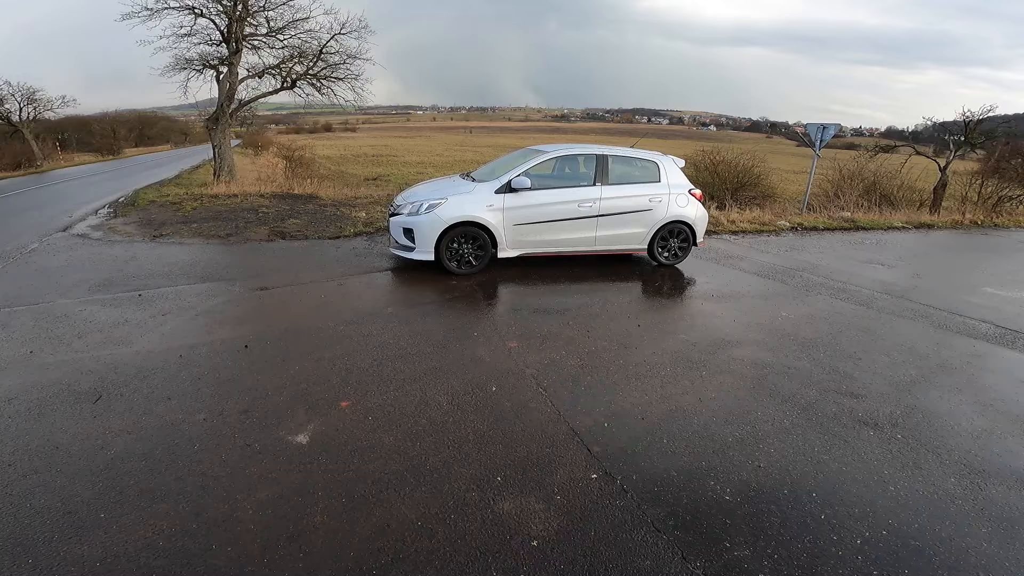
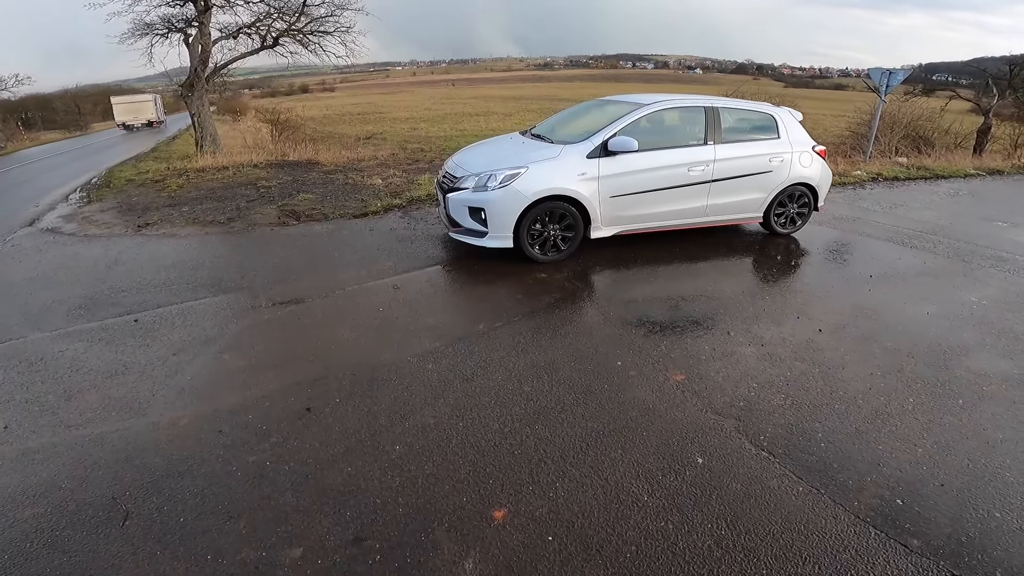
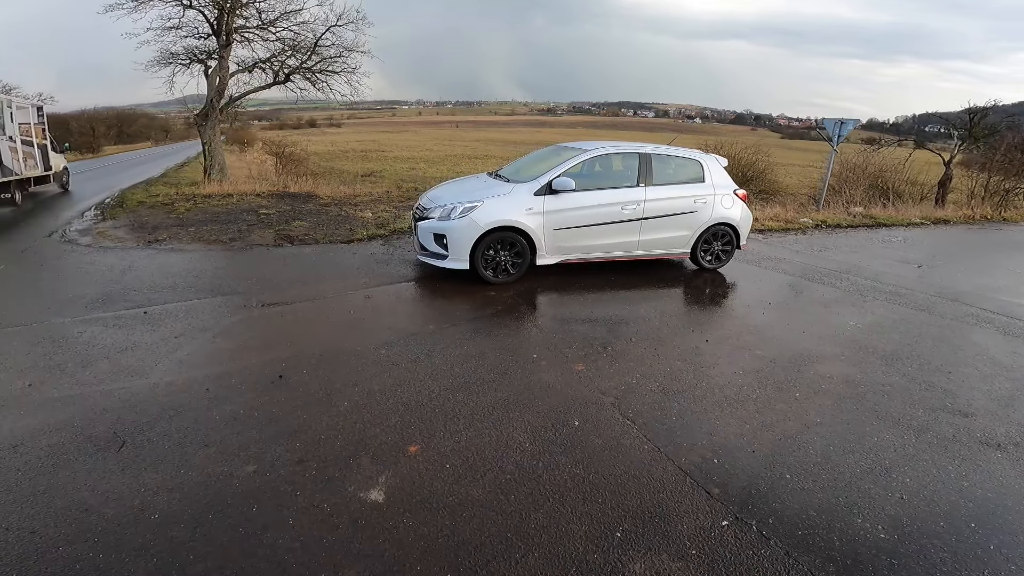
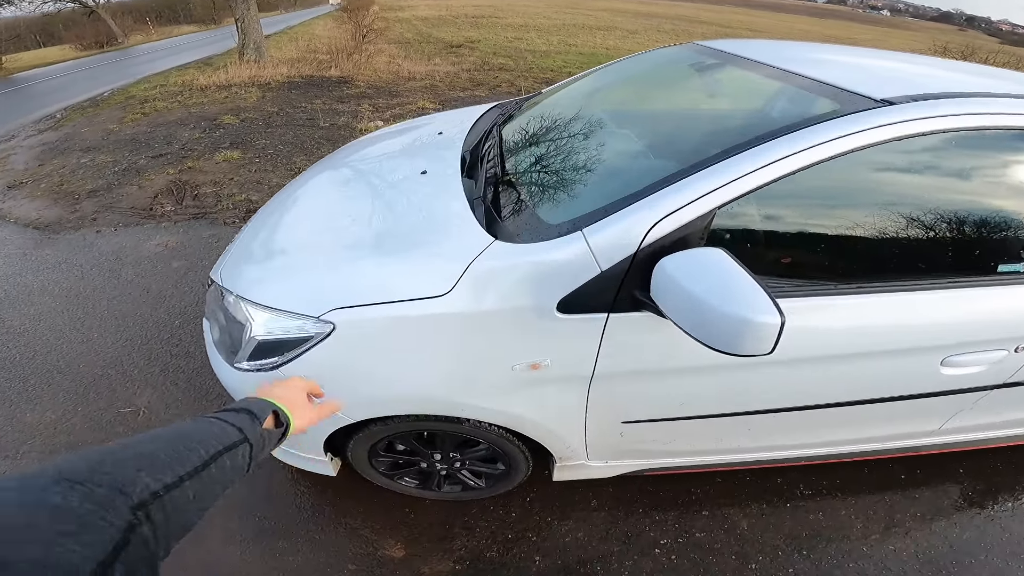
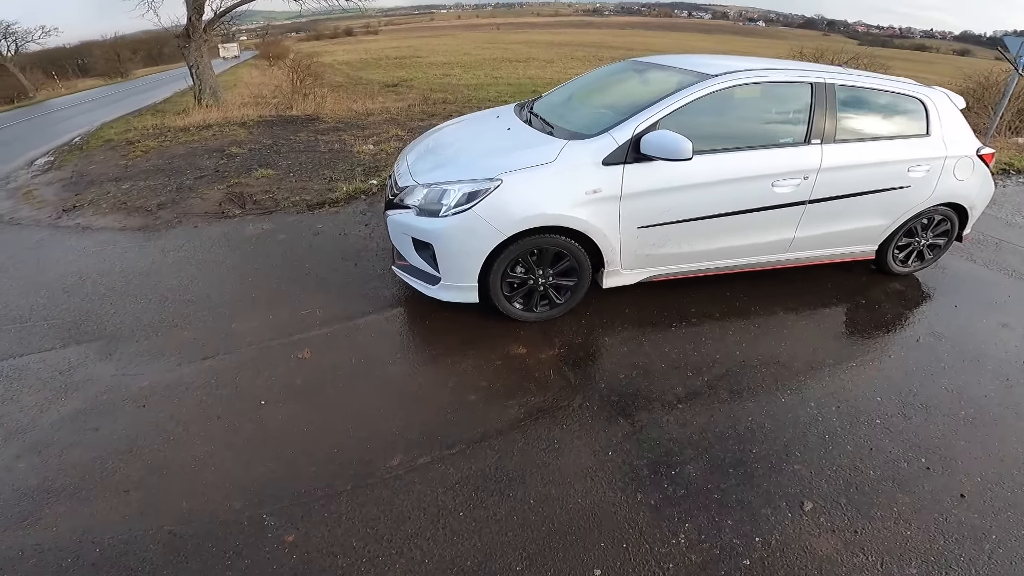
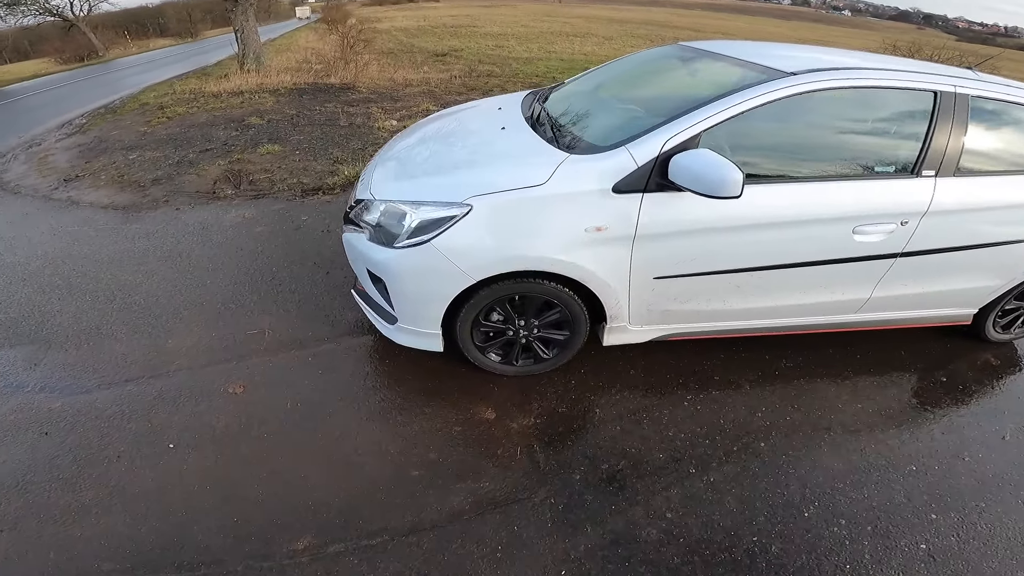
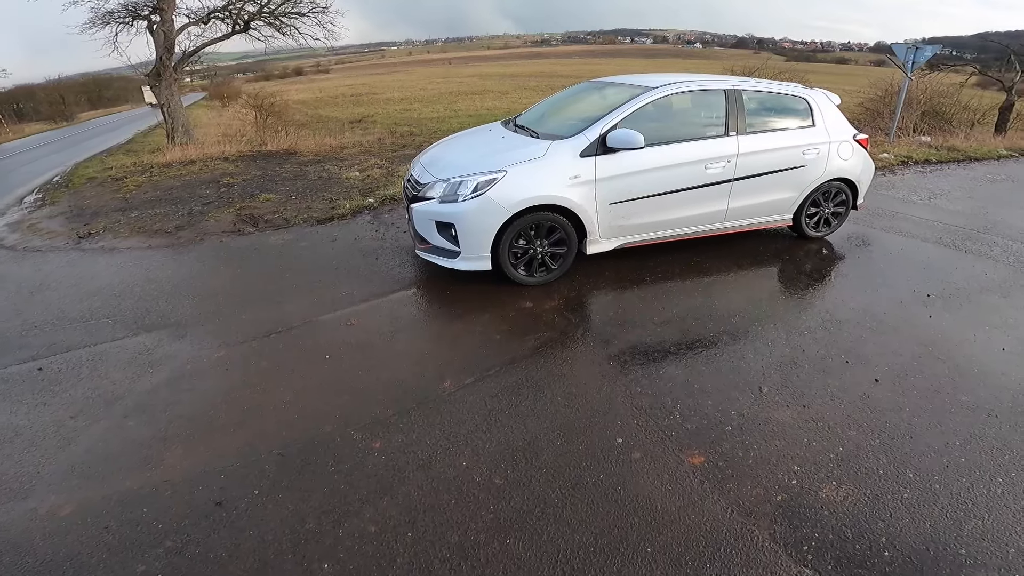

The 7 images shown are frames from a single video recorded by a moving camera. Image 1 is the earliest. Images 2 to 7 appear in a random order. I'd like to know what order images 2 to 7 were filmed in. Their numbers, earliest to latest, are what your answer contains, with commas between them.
3, 2, 7, 5, 6, 4
